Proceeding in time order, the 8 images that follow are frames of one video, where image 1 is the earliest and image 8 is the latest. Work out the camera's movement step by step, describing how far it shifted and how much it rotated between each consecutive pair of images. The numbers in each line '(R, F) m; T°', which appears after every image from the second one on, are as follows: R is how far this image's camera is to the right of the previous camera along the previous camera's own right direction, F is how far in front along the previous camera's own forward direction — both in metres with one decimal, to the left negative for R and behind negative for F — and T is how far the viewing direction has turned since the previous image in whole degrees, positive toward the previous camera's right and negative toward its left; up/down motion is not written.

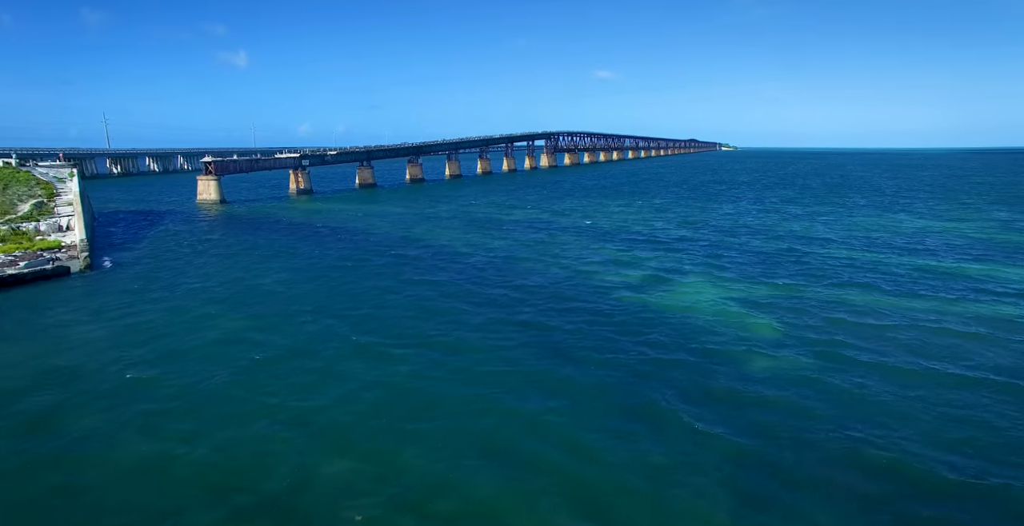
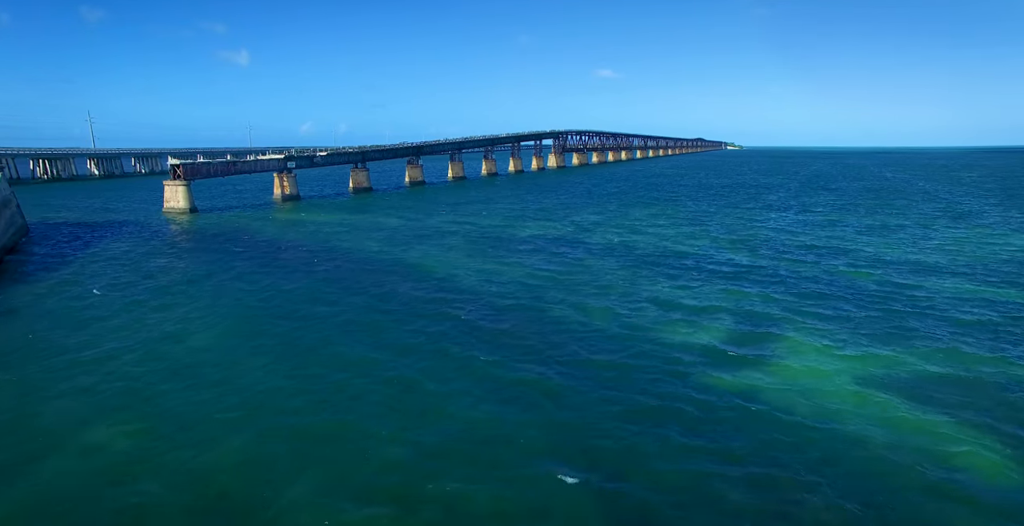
(-0.5, +11.1) m; 0°
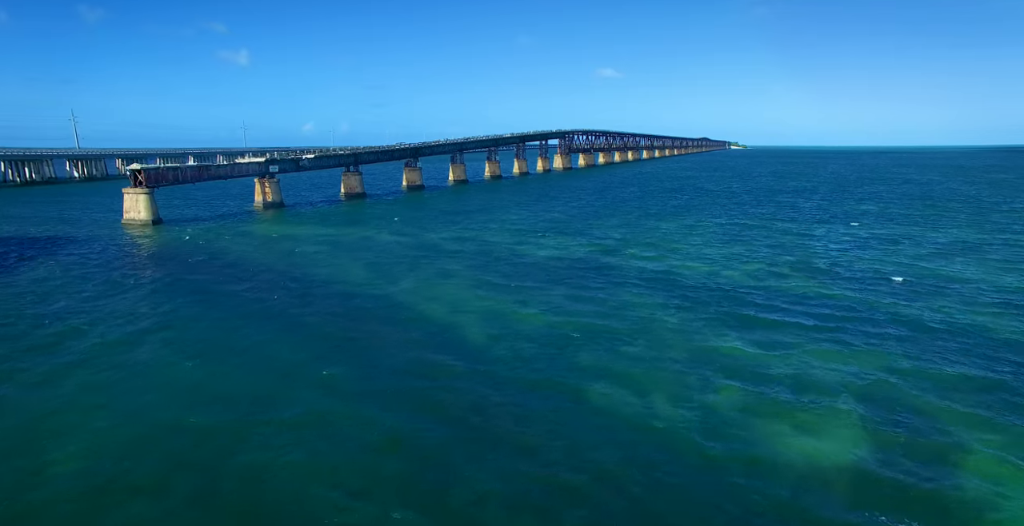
(-0.5, +10.0) m; 0°
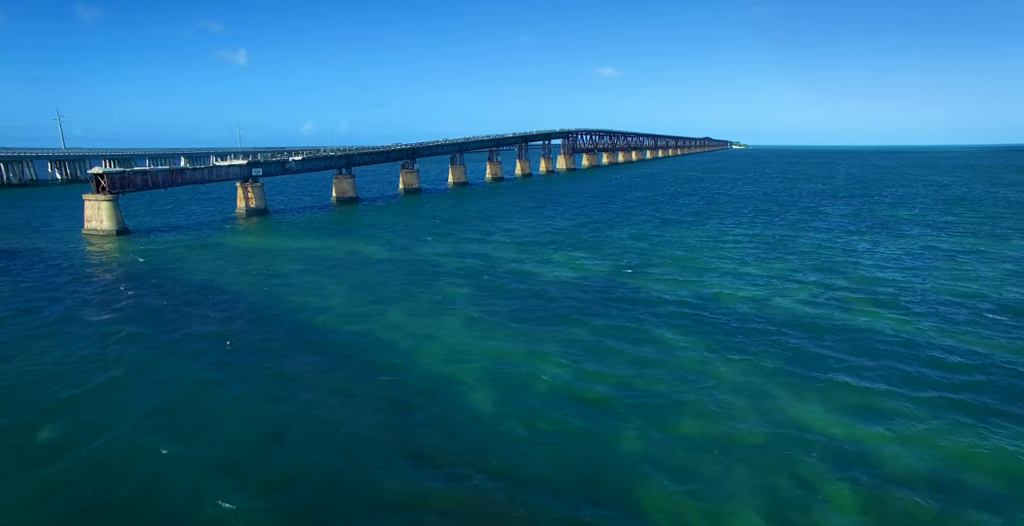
(-0.4, +7.3) m; 0°
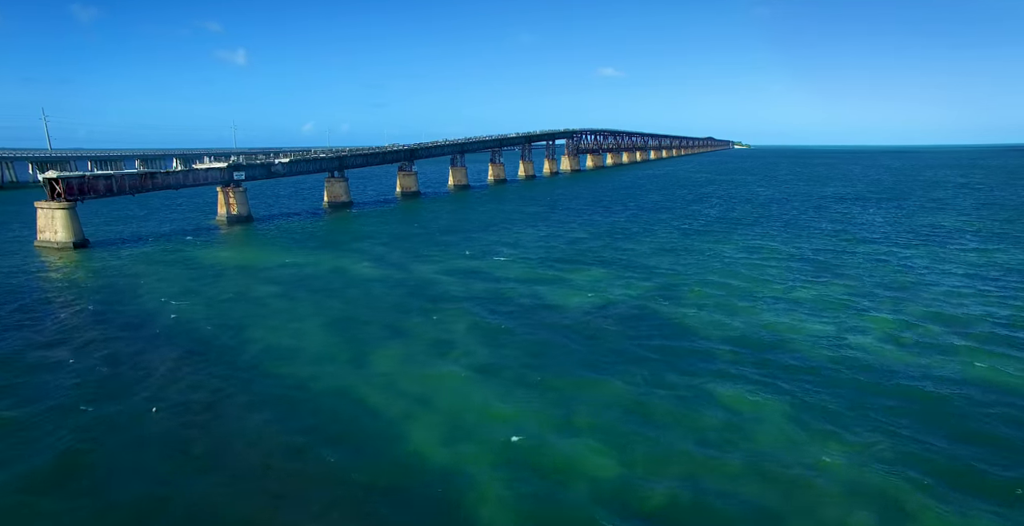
(-0.6, +7.4) m; 0°
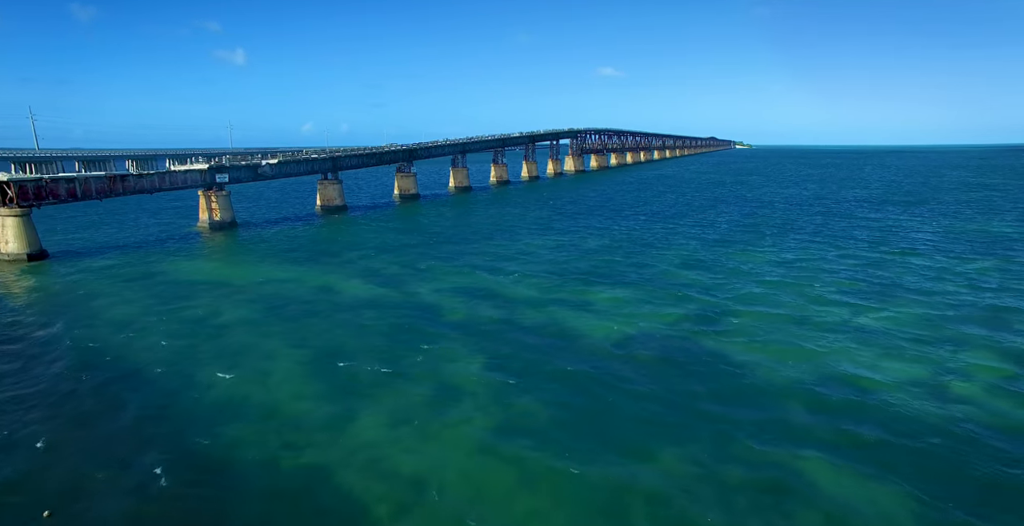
(-0.7, +6.4) m; 0°
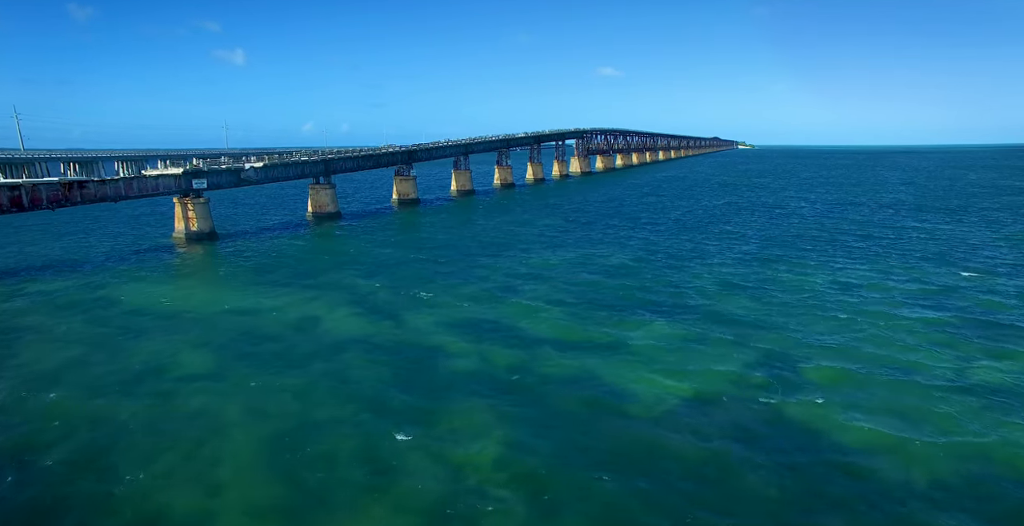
(-0.9, +7.5) m; 0°
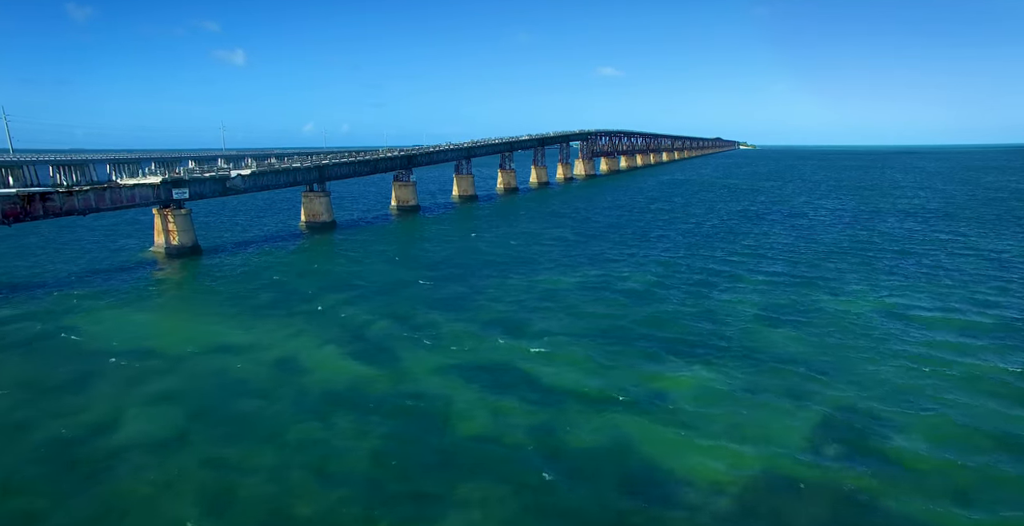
(-0.6, +5.3) m; 0°
